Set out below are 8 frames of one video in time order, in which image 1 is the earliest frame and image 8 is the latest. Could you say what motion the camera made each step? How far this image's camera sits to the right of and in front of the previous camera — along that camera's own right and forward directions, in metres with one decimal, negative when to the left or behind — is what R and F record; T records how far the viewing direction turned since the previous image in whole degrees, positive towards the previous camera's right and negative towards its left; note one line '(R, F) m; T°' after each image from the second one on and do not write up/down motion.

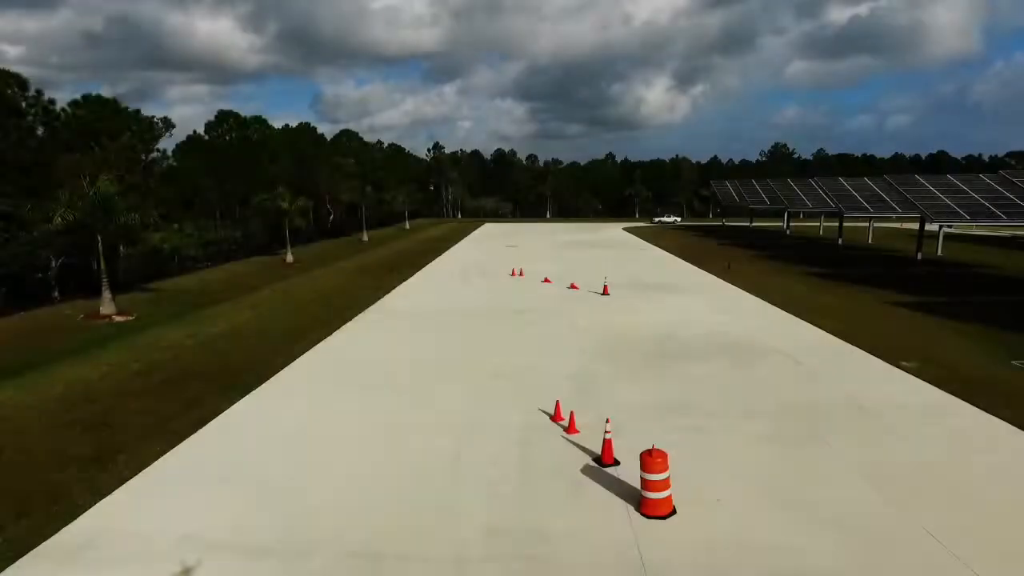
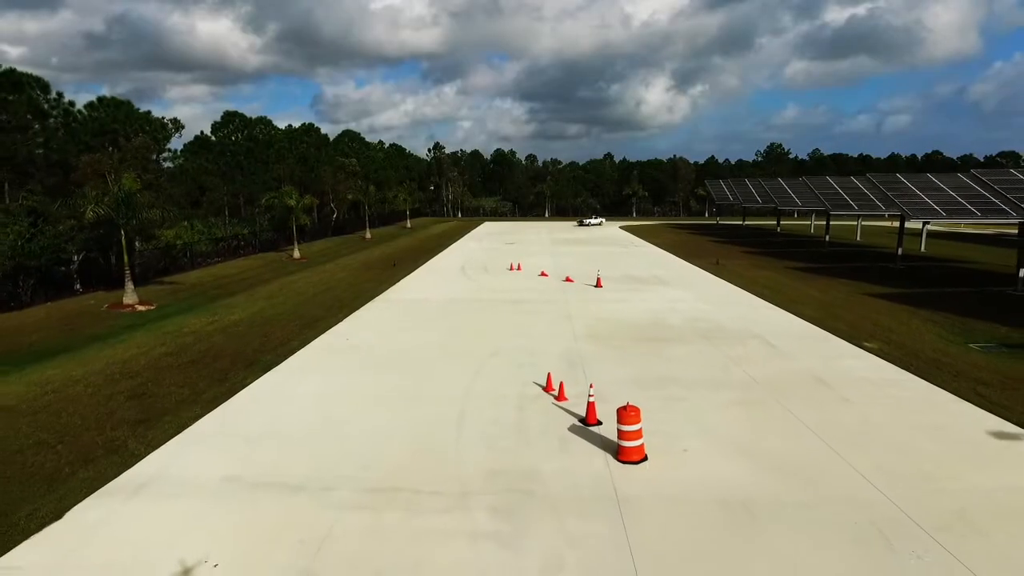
(+0.1, -1.3) m; 0°
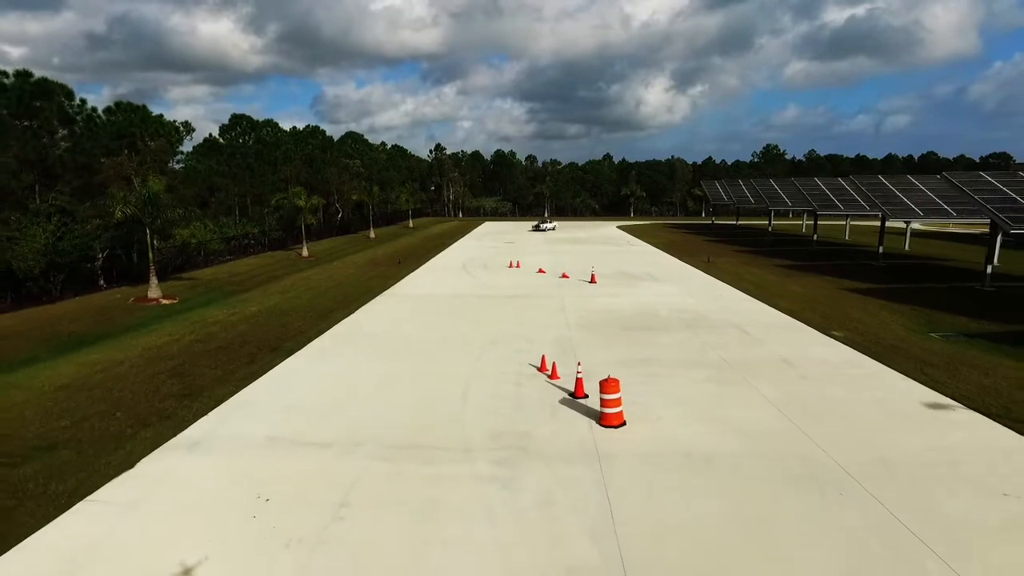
(0.0, -1.5) m; 0°
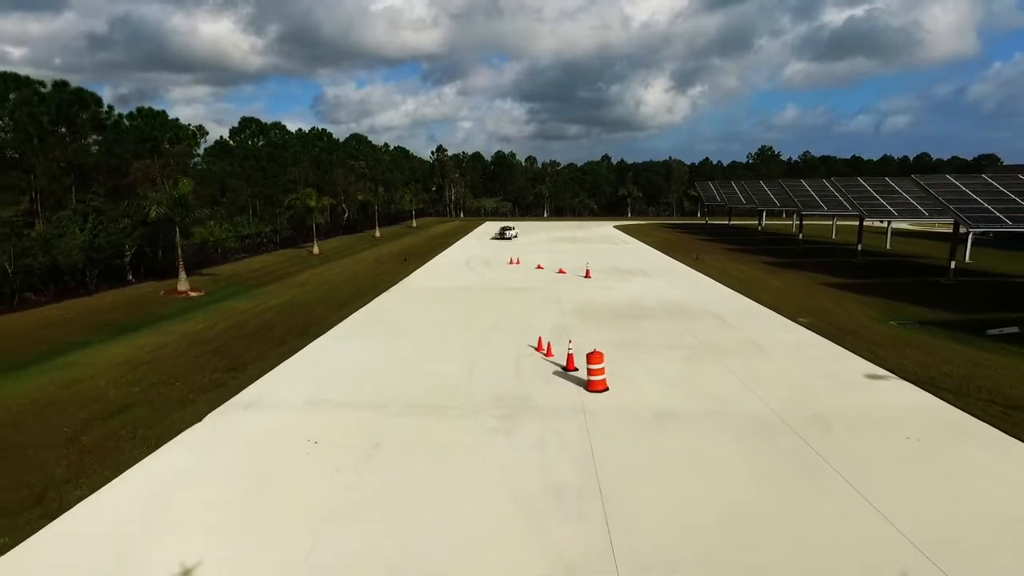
(0.0, -2.0) m; 0°
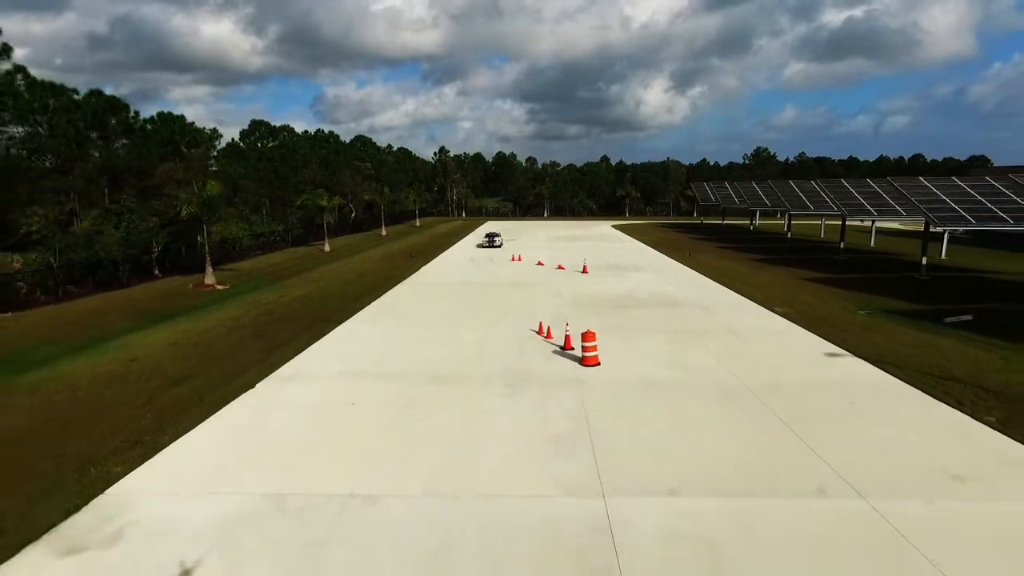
(-0.1, -2.0) m; 0°
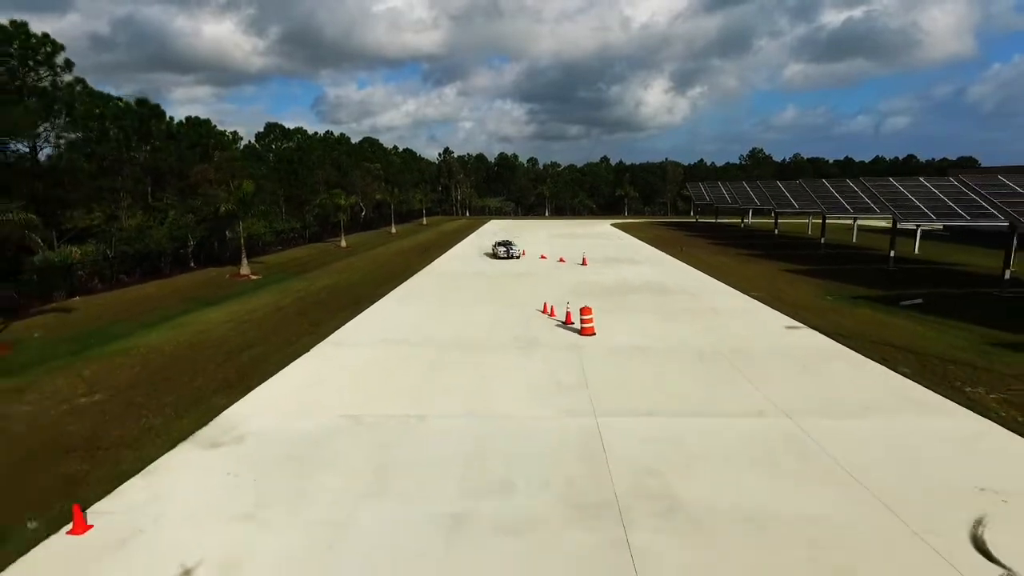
(-0.3, -2.8) m; 0°
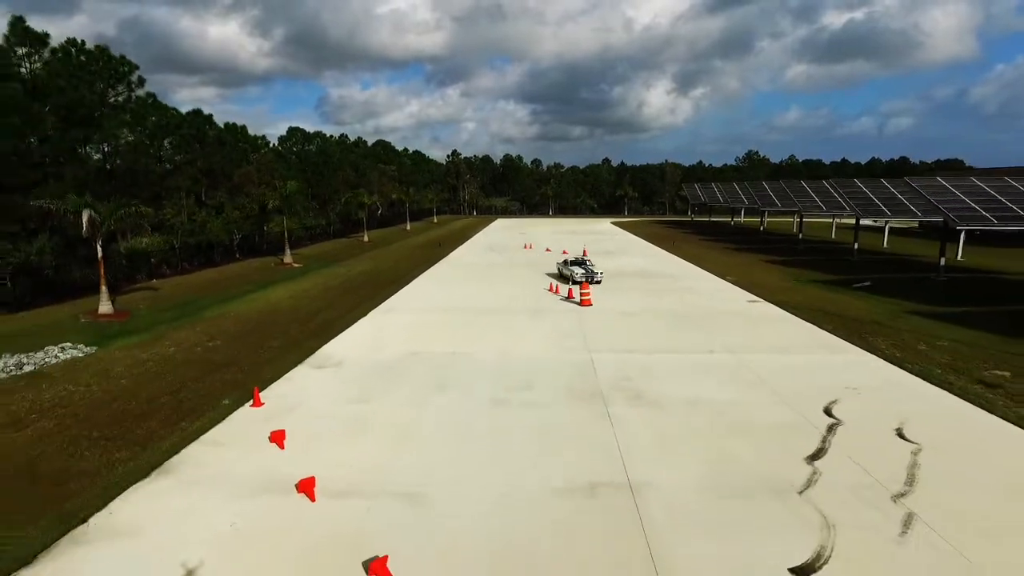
(-0.4, -4.2) m; 0°
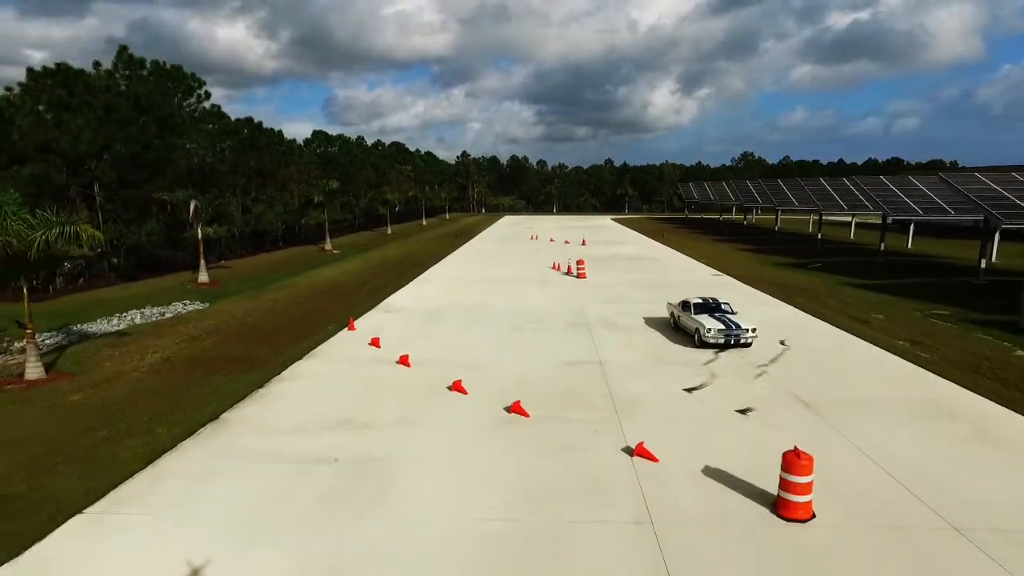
(-0.2, -5.4) m; 0°
